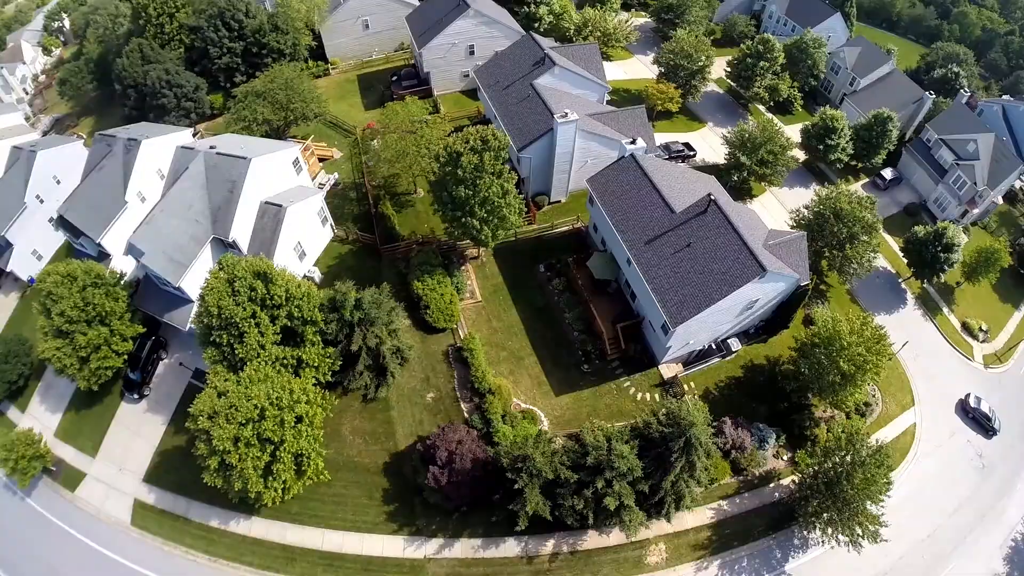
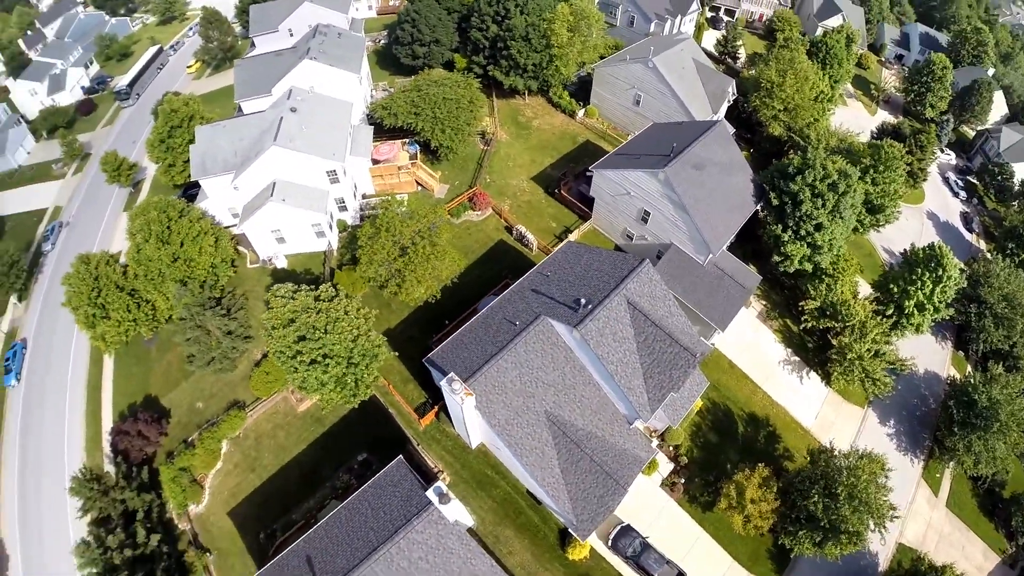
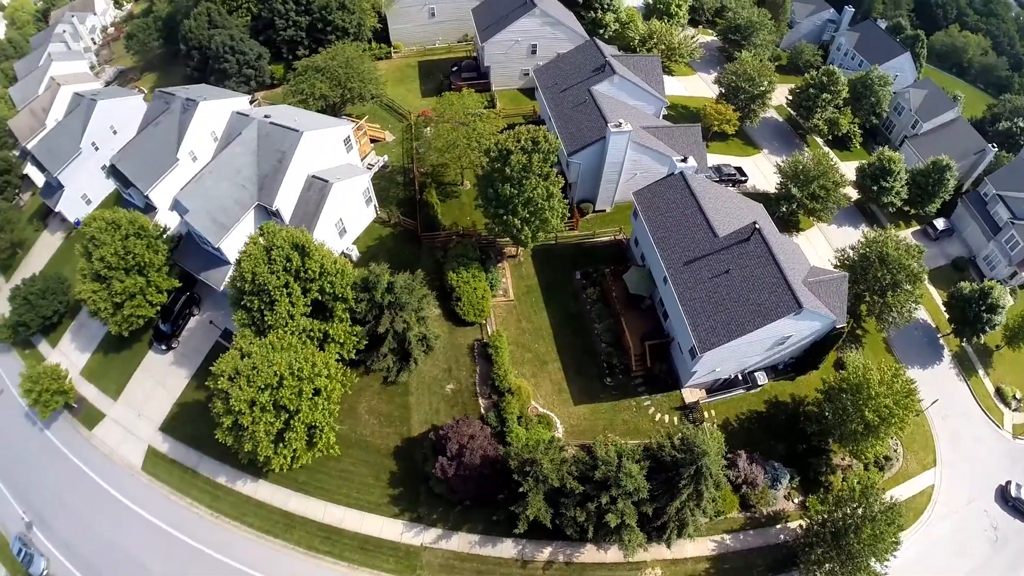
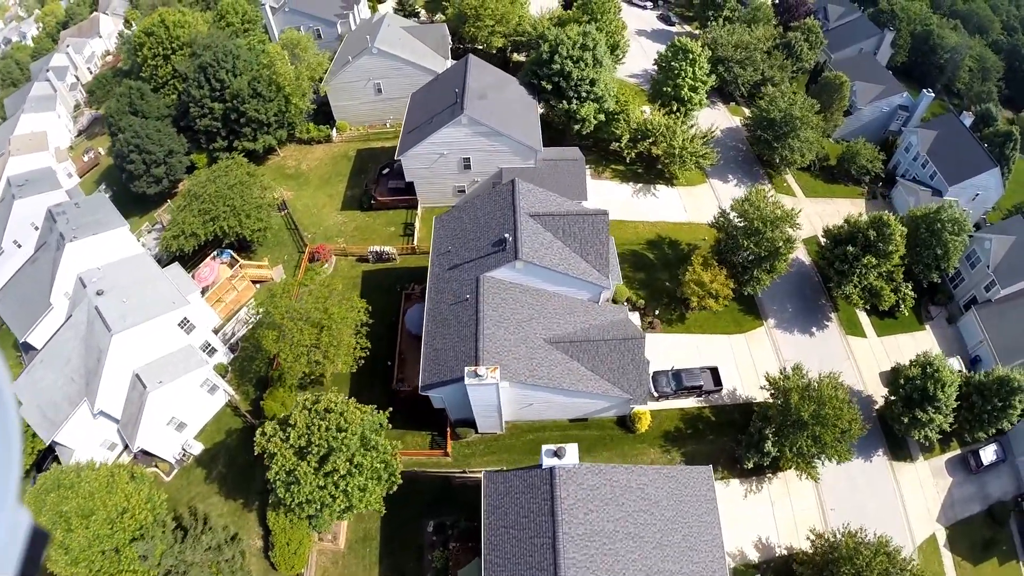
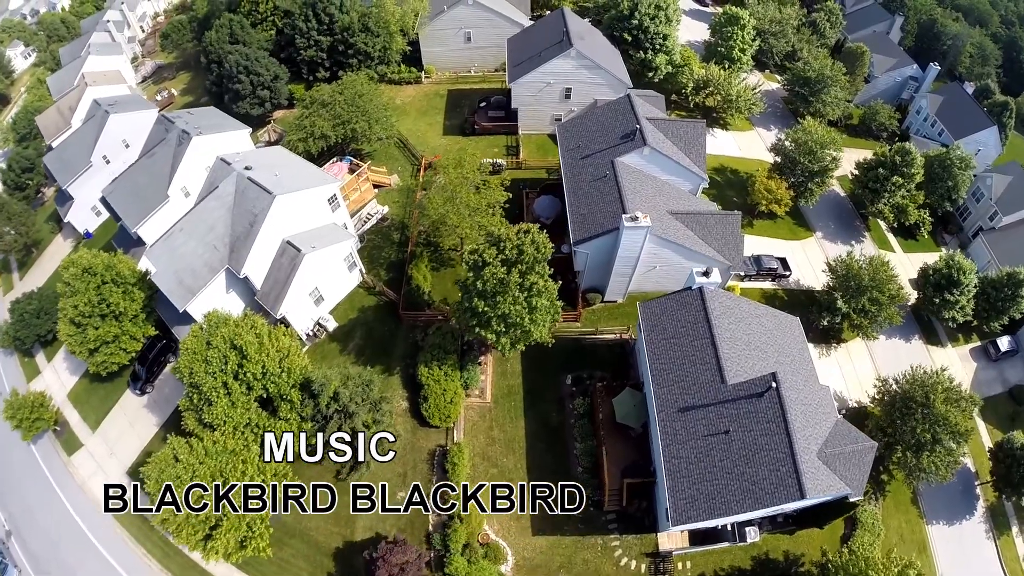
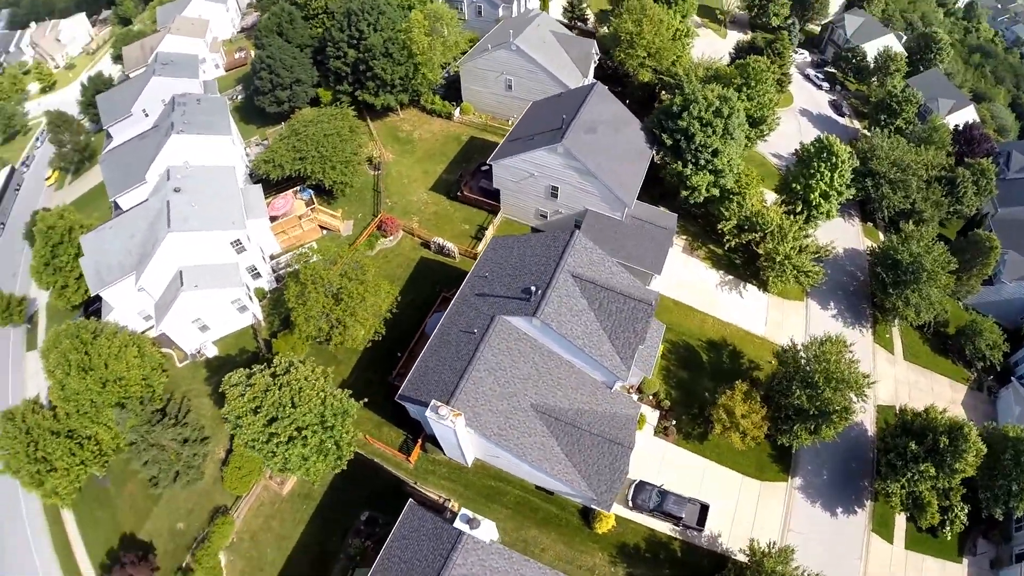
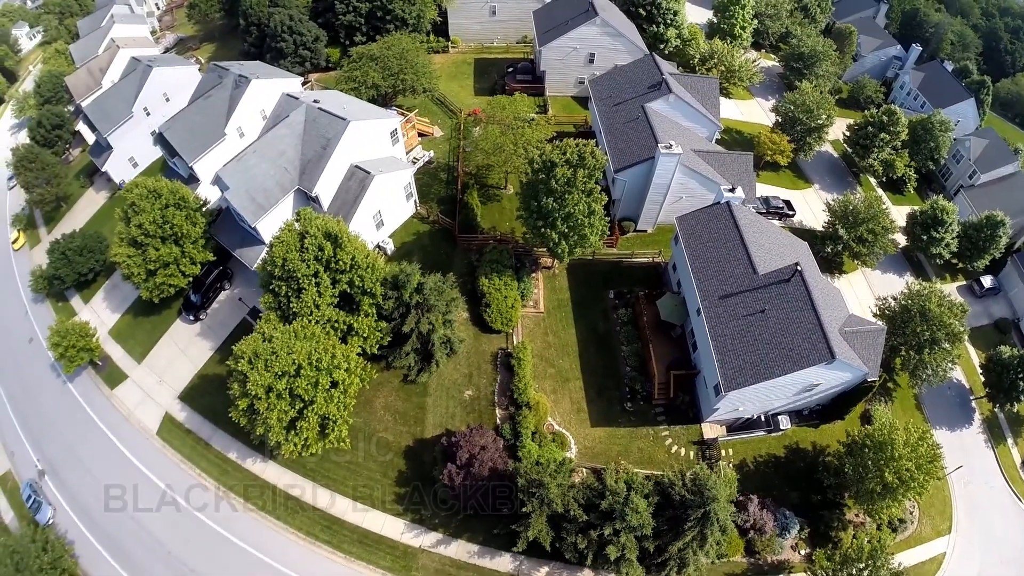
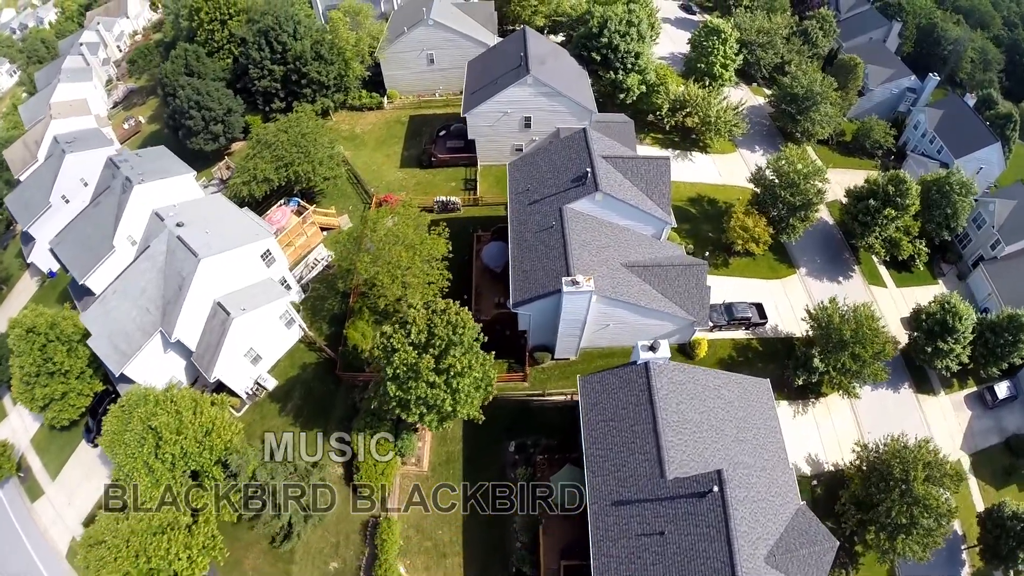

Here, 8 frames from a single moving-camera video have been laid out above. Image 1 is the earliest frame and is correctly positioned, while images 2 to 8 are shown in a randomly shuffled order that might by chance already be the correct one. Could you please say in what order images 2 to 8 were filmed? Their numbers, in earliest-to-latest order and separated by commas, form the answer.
3, 7, 5, 8, 4, 6, 2
